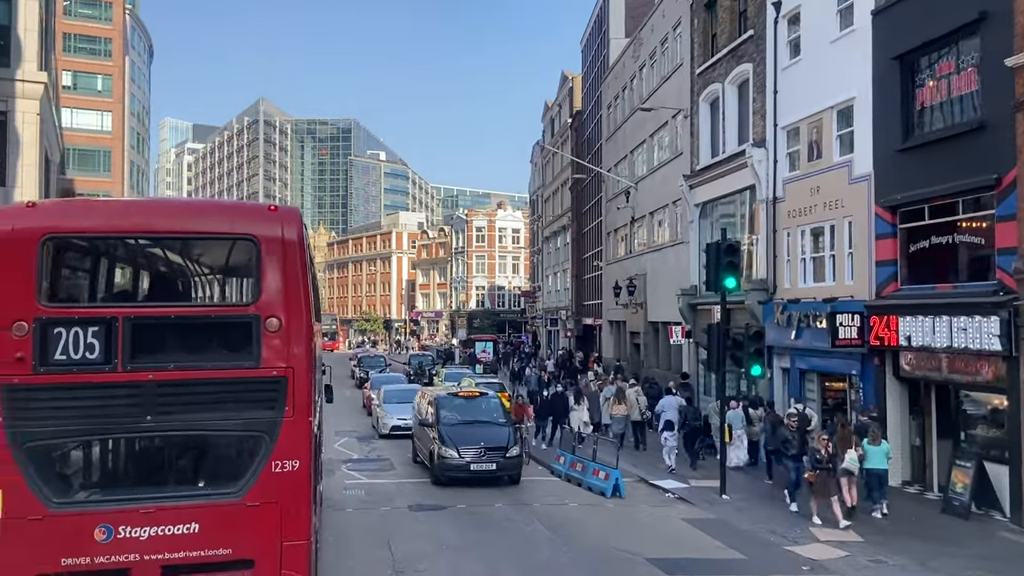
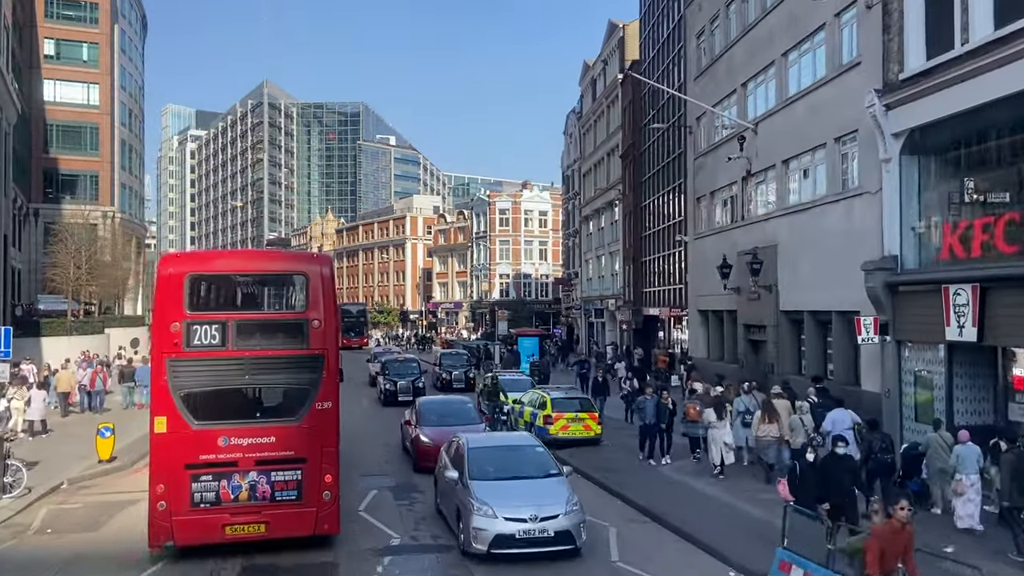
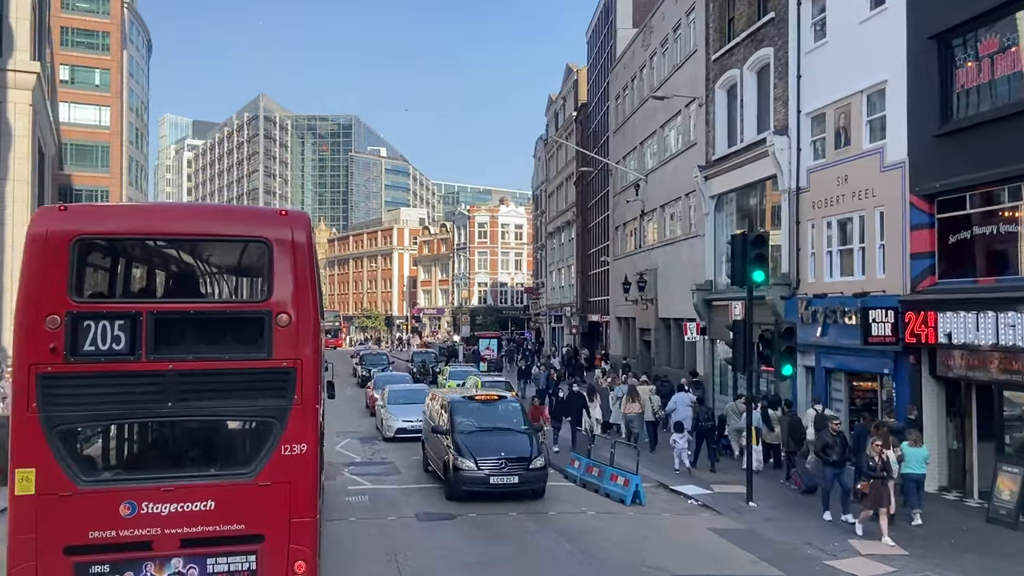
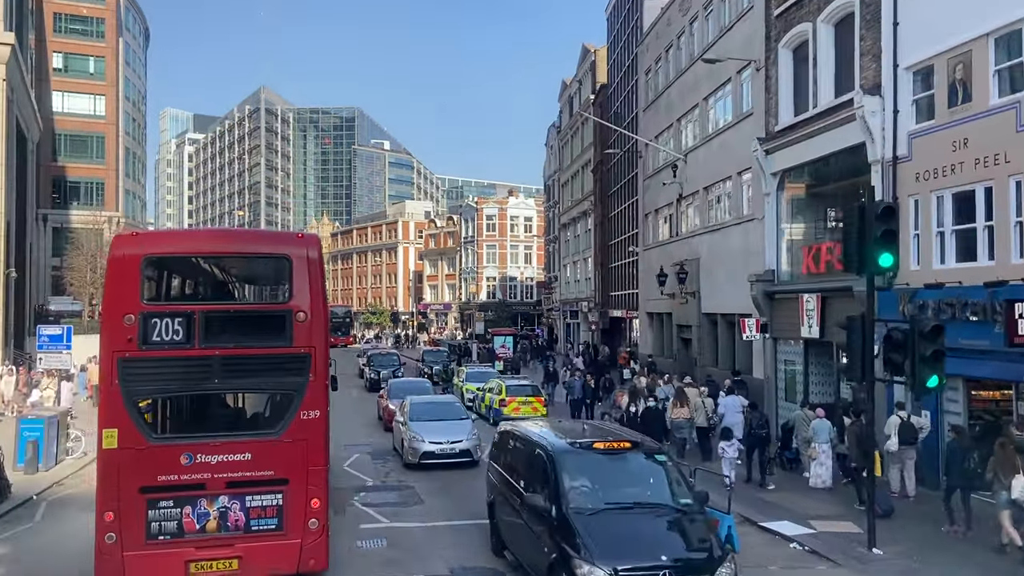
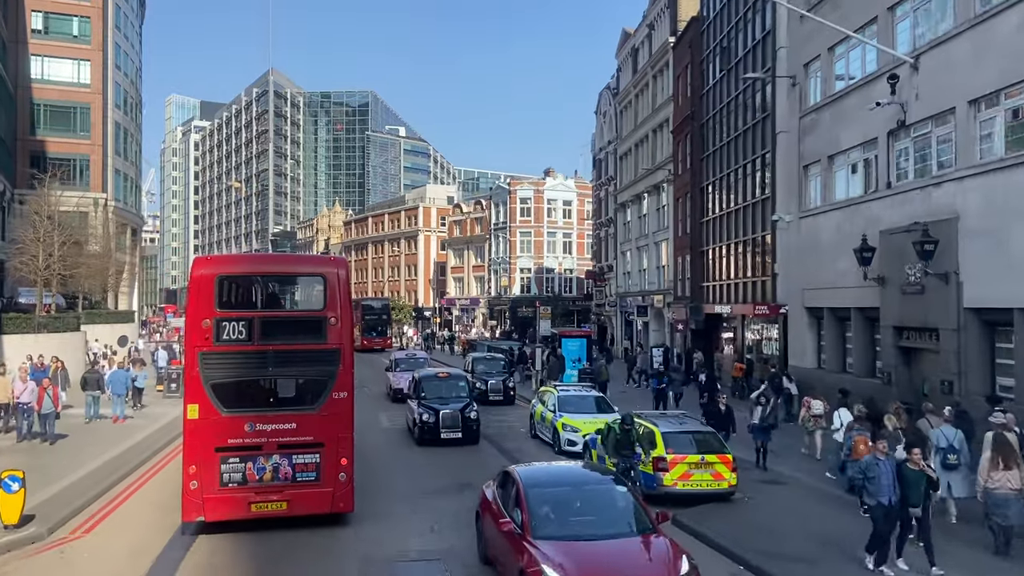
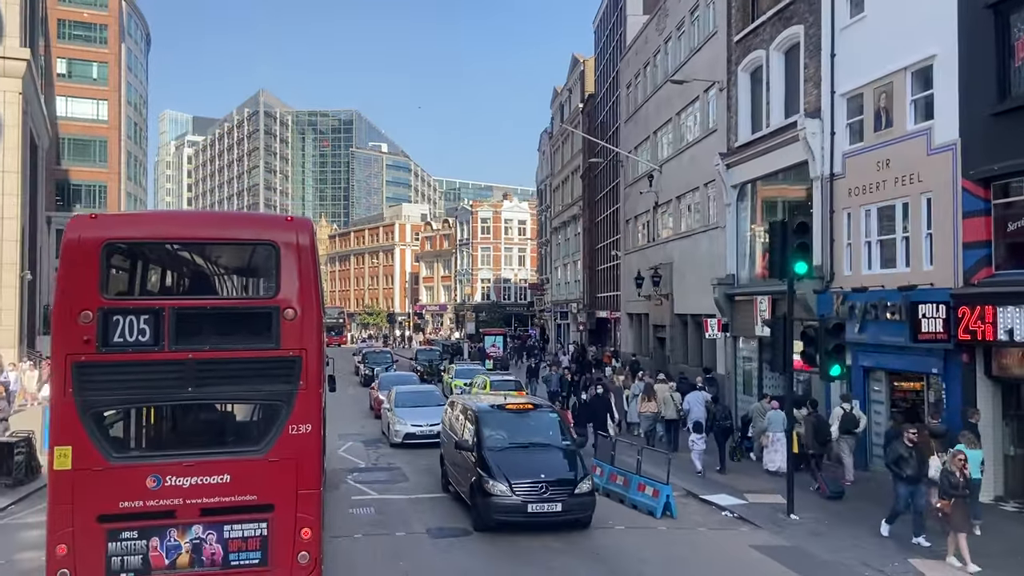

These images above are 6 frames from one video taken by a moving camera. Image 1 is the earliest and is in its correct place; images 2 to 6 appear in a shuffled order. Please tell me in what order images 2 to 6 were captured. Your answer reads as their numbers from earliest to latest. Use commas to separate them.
3, 6, 4, 2, 5
